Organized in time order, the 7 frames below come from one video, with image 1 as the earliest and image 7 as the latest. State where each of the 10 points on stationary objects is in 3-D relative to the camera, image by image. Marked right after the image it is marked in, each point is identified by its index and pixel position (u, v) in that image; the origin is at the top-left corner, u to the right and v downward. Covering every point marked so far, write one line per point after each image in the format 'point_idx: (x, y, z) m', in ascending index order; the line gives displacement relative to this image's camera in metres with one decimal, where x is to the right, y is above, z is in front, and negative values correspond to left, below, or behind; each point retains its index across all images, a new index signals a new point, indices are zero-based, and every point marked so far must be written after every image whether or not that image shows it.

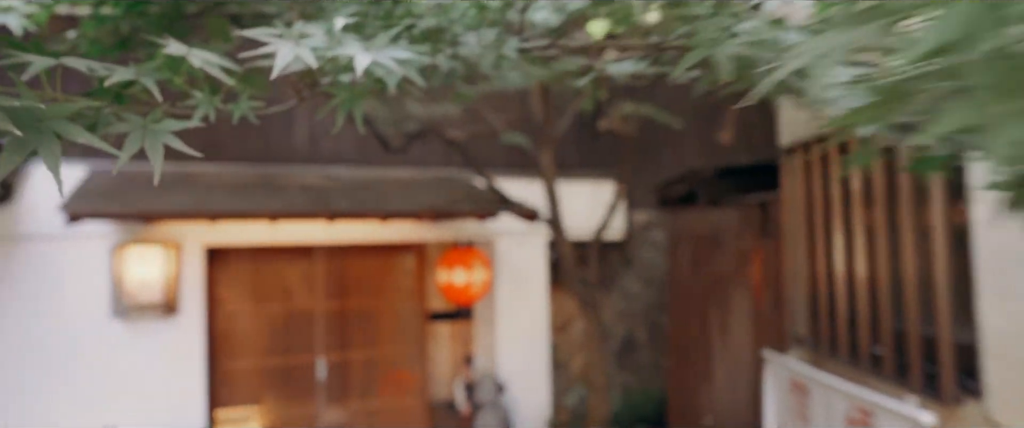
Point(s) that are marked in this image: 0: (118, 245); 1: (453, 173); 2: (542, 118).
0: (-3.3, -0.3, +6.0) m
1: (-0.6, +0.4, +7.4) m
2: (+0.3, +0.8, +6.1) m
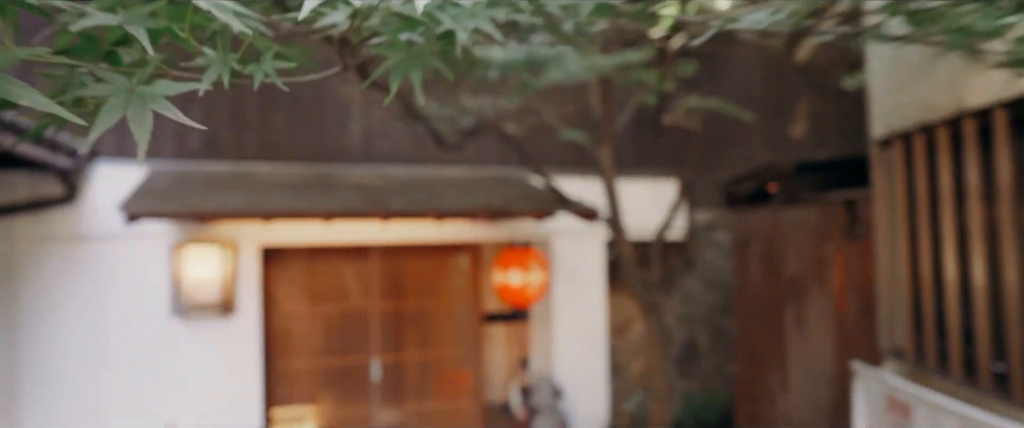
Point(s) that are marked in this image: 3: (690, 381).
0: (-2.8, -0.3, +6.0) m
1: (0.0, +0.4, +7.2) m
2: (+0.7, +0.8, +5.9) m
3: (+1.8, -1.7, +7.4) m
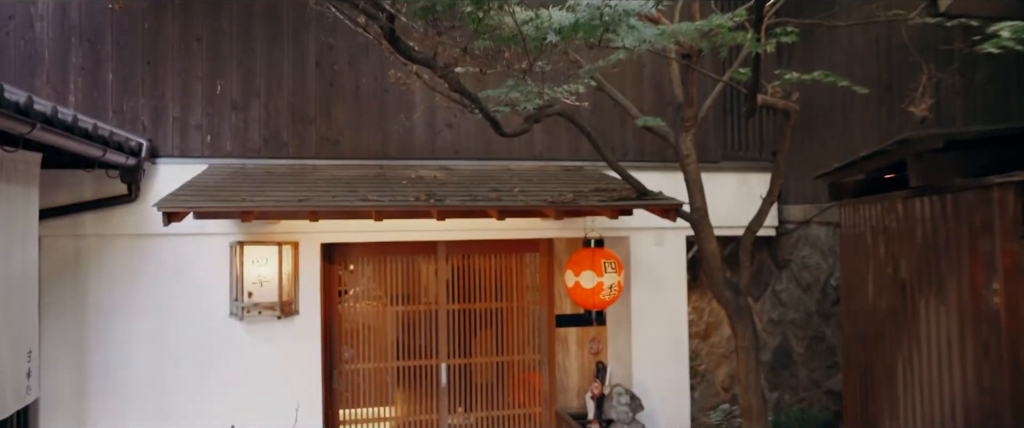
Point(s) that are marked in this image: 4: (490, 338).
0: (-2.3, -0.2, +5.8) m
1: (+0.7, +0.4, +6.7) m
2: (+1.3, +0.9, +5.3) m
3: (+2.6, -1.7, +6.7) m
4: (-0.2, -1.3, +7.1) m
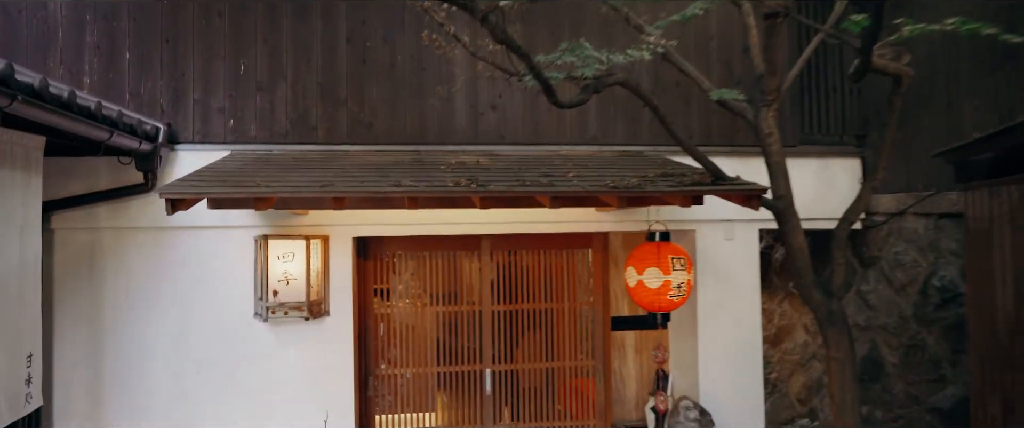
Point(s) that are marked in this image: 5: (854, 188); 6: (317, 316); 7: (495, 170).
0: (-1.9, -0.2, +5.3) m
1: (+1.1, +0.5, +6.0) m
2: (+1.6, +1.0, +4.6) m
3: (+3.0, -1.6, +5.9) m
4: (+0.2, -1.2, +6.4) m
5: (+3.0, +0.2, +6.2) m
6: (-1.5, -0.8, +5.4) m
7: (-0.1, +0.3, +4.8) m
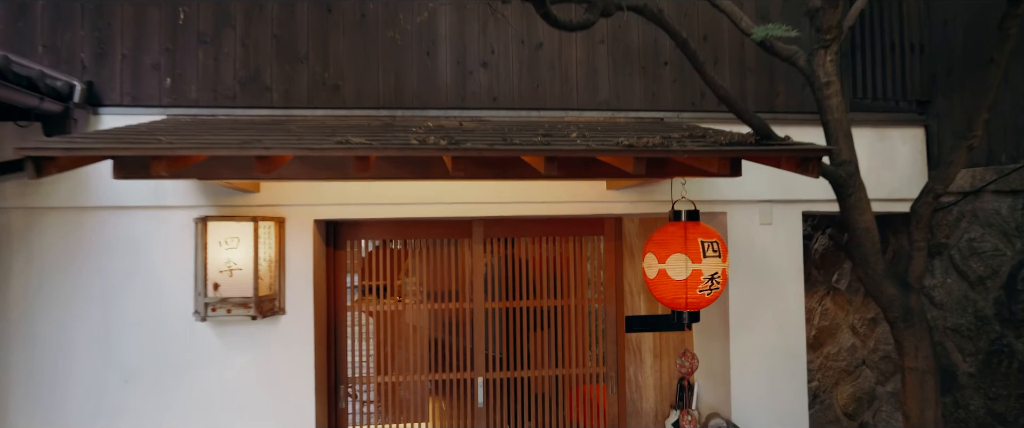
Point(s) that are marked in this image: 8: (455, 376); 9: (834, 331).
0: (-1.9, 0.0, +4.4) m
1: (+1.1, +0.7, +5.0) m
2: (+1.6, +1.1, +3.6) m
3: (+2.9, -1.4, +4.8) m
4: (+0.2, -1.0, +5.4) m
5: (+3.0, +0.4, +5.2) m
6: (-1.5, -0.6, +4.5) m
7: (-0.2, +0.4, +3.8) m
8: (-0.4, -1.2, +5.4) m
9: (+2.7, -1.0, +5.8) m
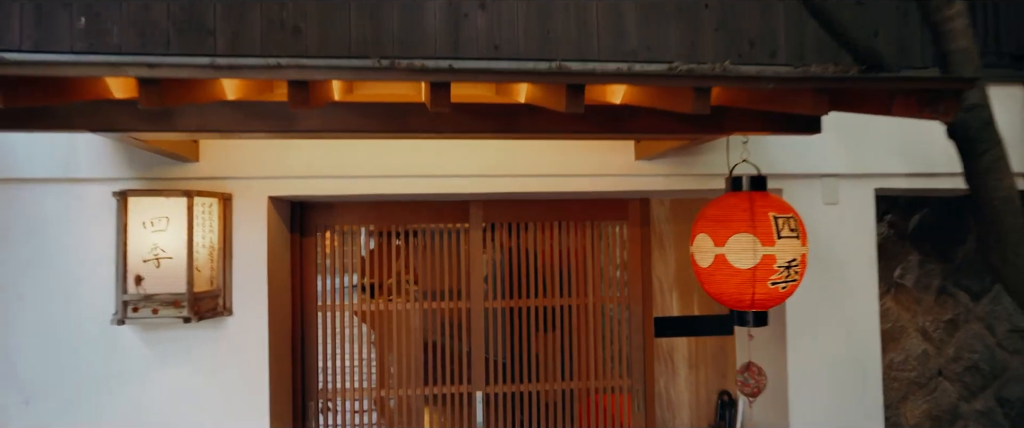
0: (-1.9, +0.1, +3.4) m
1: (+1.1, +0.8, +4.0) m
2: (+1.6, +1.2, +2.6) m
3: (+3.0, -1.3, +3.9) m
4: (+0.2, -0.9, +4.5) m
5: (+3.0, +0.5, +4.2) m
6: (-1.5, -0.5, +3.5) m
7: (-0.2, +0.6, +2.9) m
8: (-0.4, -1.1, +4.4) m
9: (+2.7, -0.8, +4.8) m
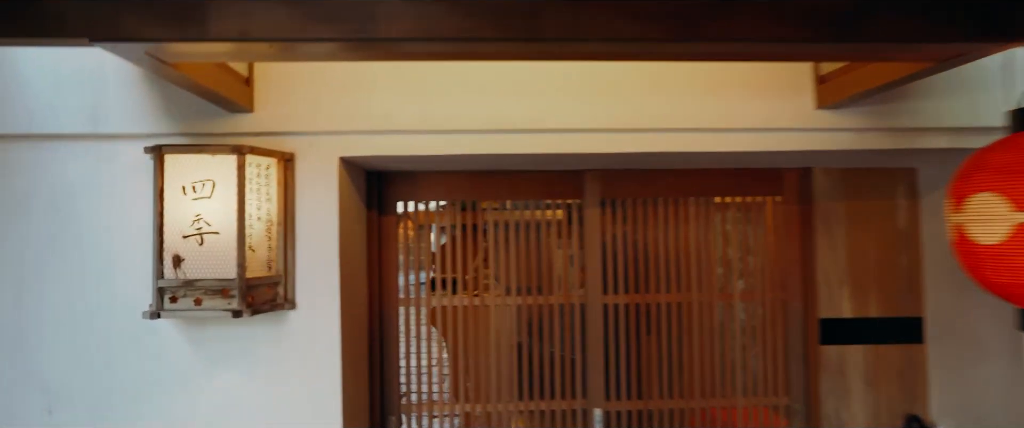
0: (-1.3, +0.2, +2.7) m
1: (+1.7, +0.9, +3.0) m
2: (+2.0, +1.4, +1.5) m
3: (+3.5, -1.2, +2.6) m
4: (+0.9, -0.8, +3.5) m
5: (+3.6, +0.6, +3.0) m
6: (-0.9, -0.4, +2.7) m
7: (+0.3, +0.7, +2.0) m
8: (+0.2, -1.0, +3.5) m
9: (+3.4, -0.7, +3.7) m
